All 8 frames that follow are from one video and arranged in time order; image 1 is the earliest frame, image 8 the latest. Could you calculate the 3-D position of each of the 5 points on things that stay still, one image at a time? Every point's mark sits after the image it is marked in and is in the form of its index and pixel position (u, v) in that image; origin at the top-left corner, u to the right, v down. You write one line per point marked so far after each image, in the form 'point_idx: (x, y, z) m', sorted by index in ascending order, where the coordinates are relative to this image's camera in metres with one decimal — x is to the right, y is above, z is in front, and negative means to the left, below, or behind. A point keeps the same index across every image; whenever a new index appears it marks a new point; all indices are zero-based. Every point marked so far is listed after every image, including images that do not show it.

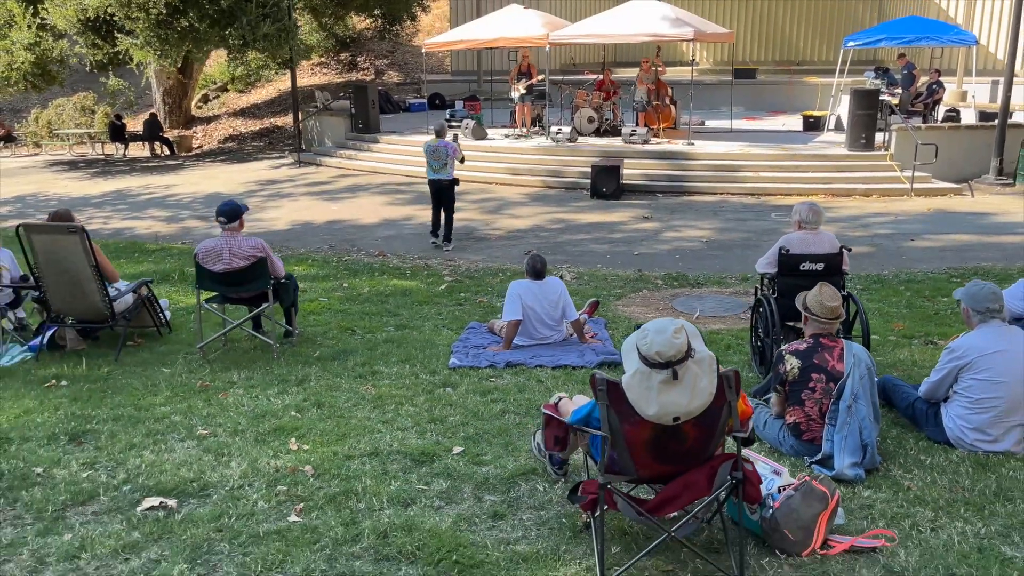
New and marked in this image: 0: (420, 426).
0: (-0.5, -0.8, +4.5) m
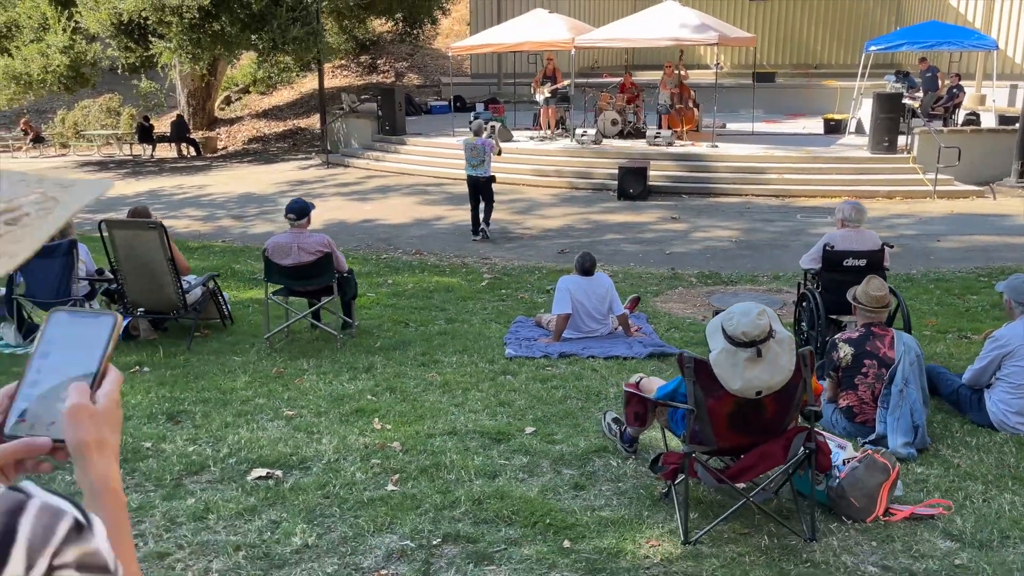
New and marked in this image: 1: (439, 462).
0: (-0.1, -0.7, +4.8) m
1: (-0.3, -0.8, +4.0) m
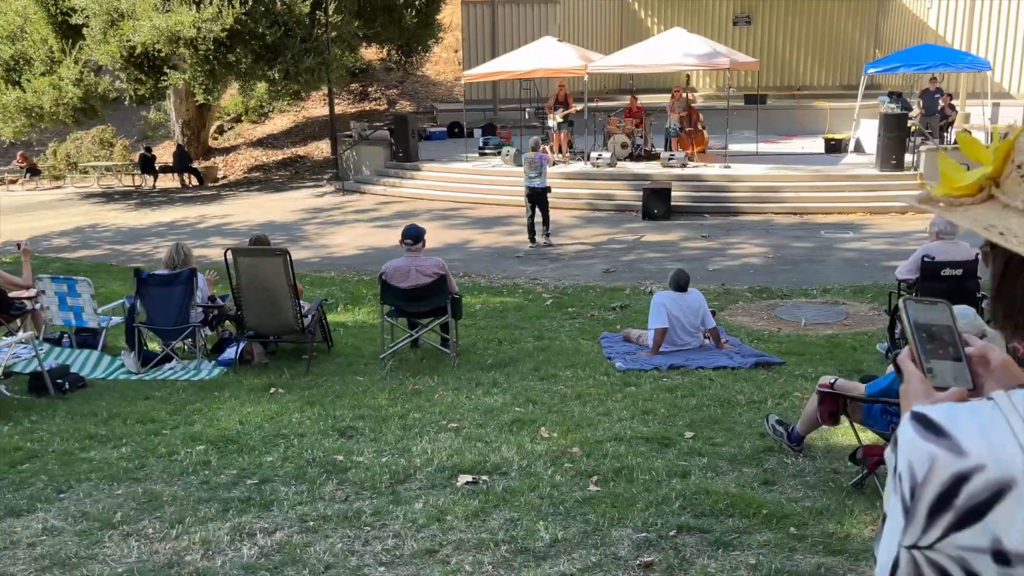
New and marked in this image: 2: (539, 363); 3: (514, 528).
0: (+0.8, -0.8, +5.1) m
1: (+0.6, -0.9, +4.3) m
2: (+0.2, -0.6, +6.7) m
3: (0.0, -1.0, +3.6) m
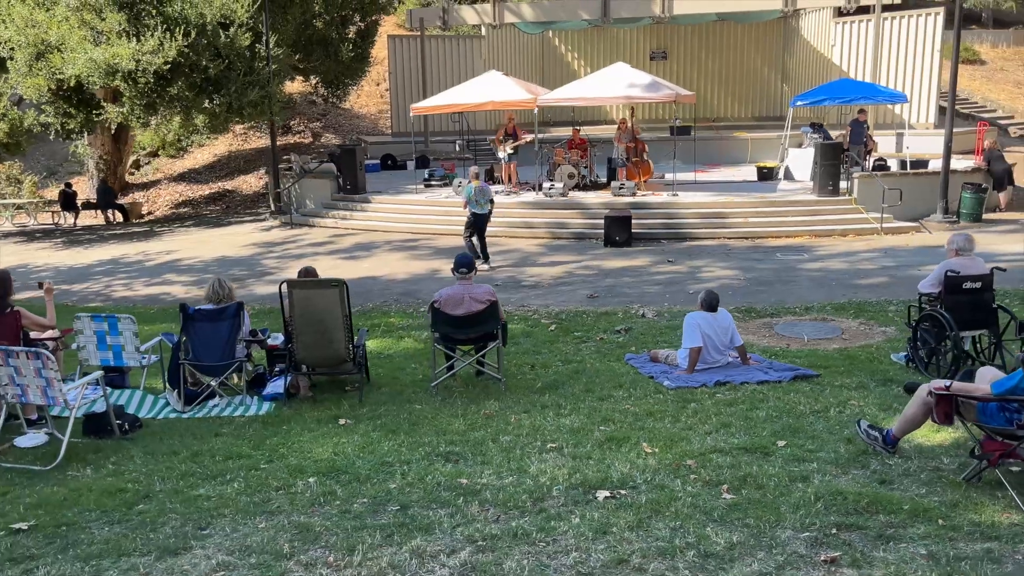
0: (+1.4, -0.9, +5.4) m
1: (+1.3, -1.0, +4.5) m
2: (+0.6, -0.8, +6.9) m
3: (+0.8, -1.1, +3.7) m
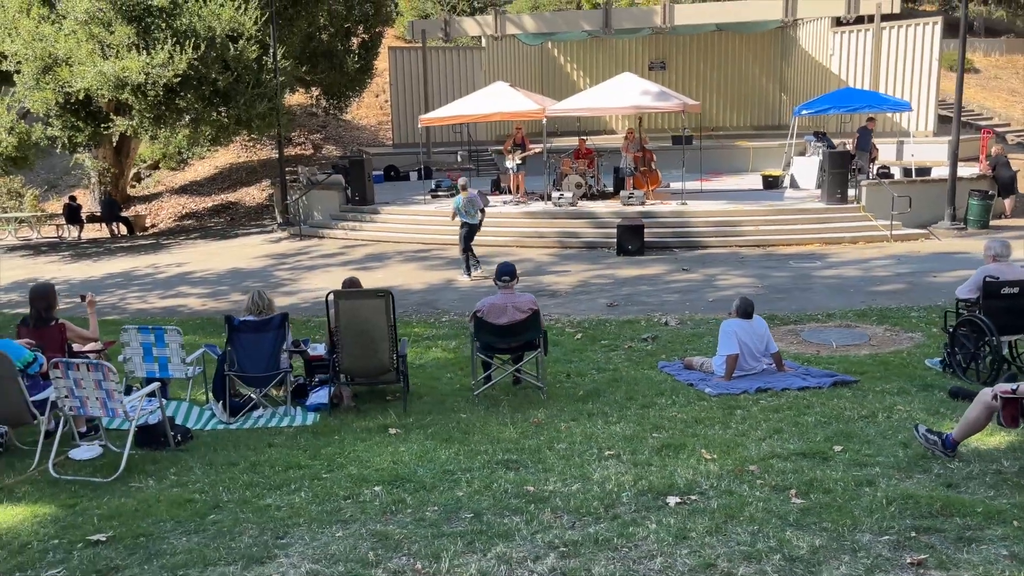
0: (+1.7, -1.0, +5.4) m
1: (+1.6, -1.0, +4.5) m
2: (+1.0, -0.9, +6.9) m
3: (+1.1, -1.1, +3.7) m
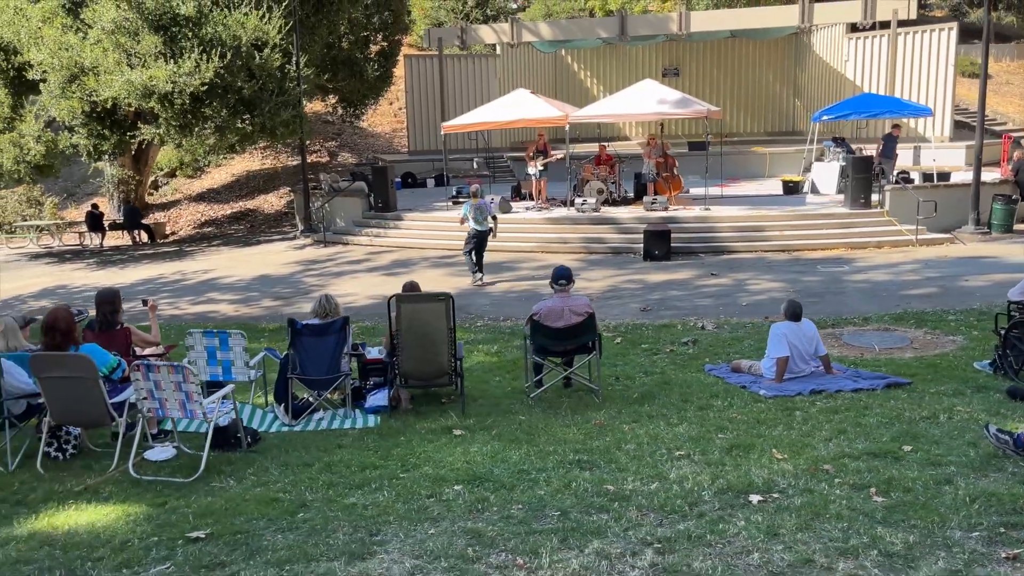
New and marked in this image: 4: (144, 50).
0: (+2.2, -1.0, +5.5) m
1: (+2.1, -1.0, +4.6) m
2: (+1.4, -0.9, +7.0) m
3: (+1.6, -1.1, +3.8) m
4: (-8.6, +5.6, +19.4) m
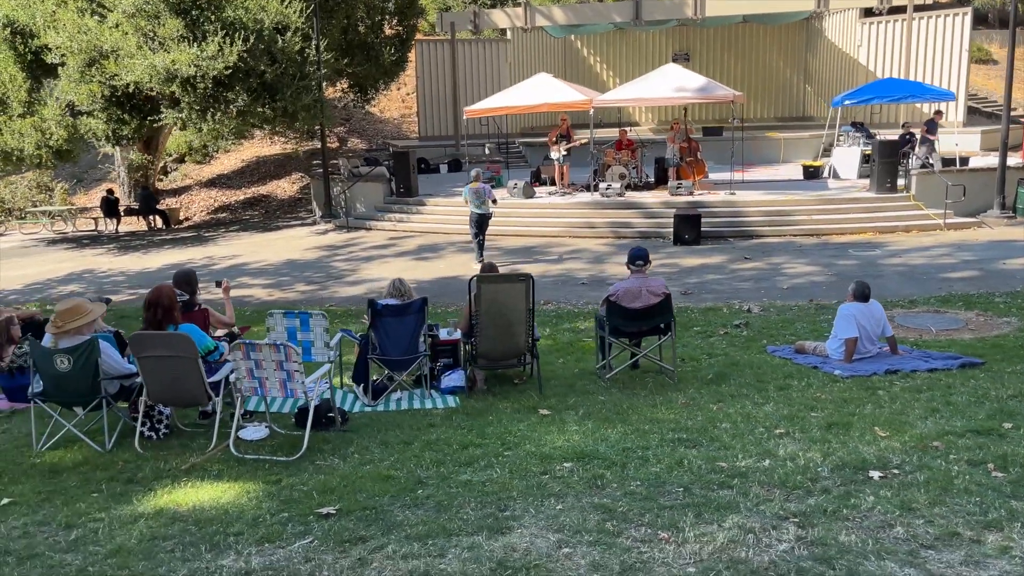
0: (+2.8, -0.8, +5.5) m
1: (+2.7, -0.9, +4.6) m
2: (+2.0, -0.7, +7.0) m
3: (+2.2, -1.0, +3.8) m
4: (-8.1, +5.9, +19.3) m
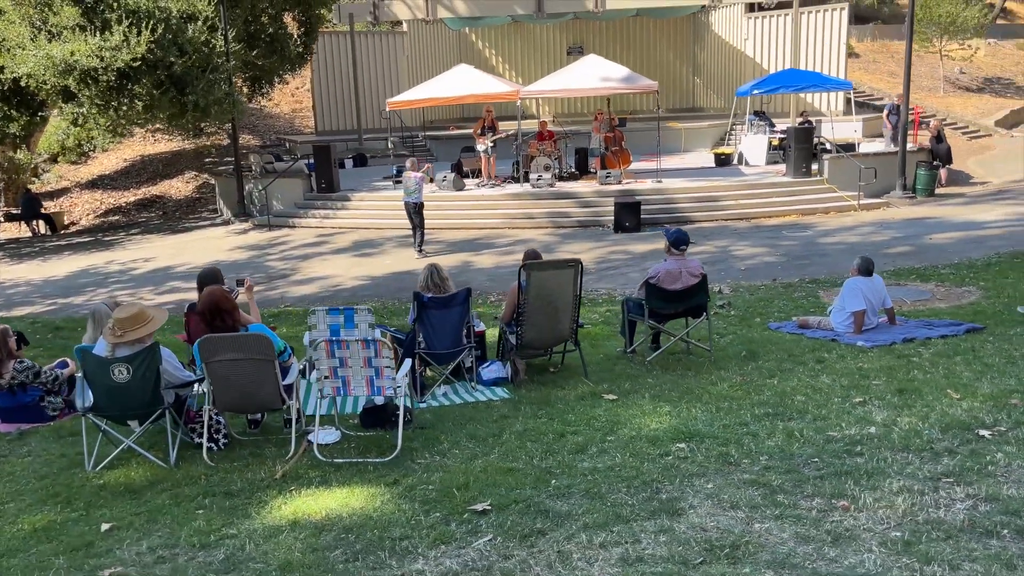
0: (+3.3, -0.6, +5.8) m
1: (+3.3, -0.7, +4.9) m
2: (+2.3, -0.5, +7.2) m
3: (+3.0, -0.8, +4.1) m
4: (-9.7, +5.7, +17.9) m
